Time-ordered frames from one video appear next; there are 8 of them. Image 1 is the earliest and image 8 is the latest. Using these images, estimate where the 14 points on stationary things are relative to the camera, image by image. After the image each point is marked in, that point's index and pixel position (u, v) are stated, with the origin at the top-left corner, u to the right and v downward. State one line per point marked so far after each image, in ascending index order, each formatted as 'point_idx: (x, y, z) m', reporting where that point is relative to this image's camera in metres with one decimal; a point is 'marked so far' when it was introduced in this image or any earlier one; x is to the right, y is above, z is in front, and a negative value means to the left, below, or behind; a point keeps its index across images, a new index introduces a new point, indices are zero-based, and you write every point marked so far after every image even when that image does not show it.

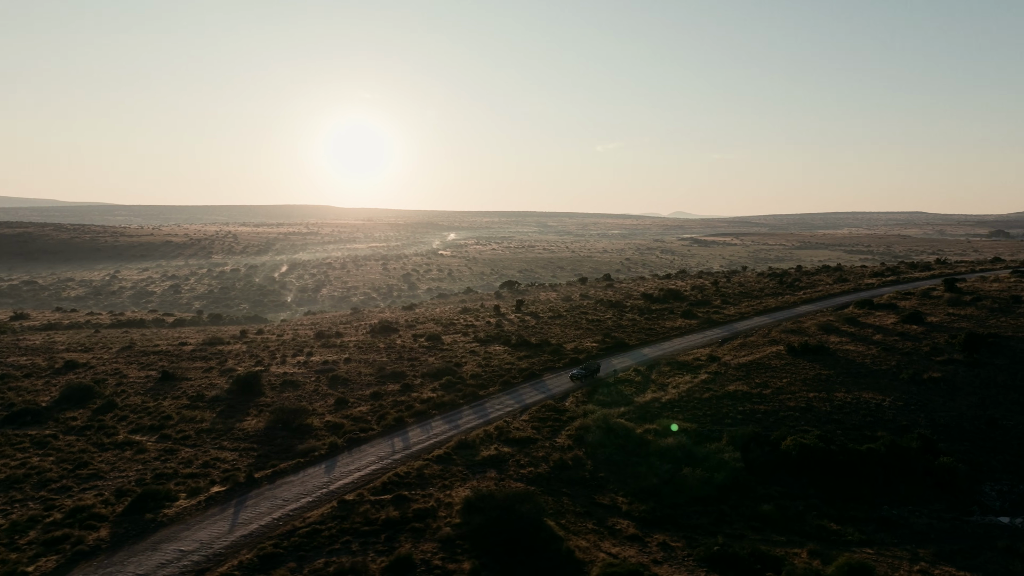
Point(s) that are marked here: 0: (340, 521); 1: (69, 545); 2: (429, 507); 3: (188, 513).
0: (-3.9, -5.4, +17.2) m
1: (-9.1, -5.3, +15.5) m
2: (-2.0, -5.3, +18.1) m
3: (-7.4, -5.2, +17.3) m
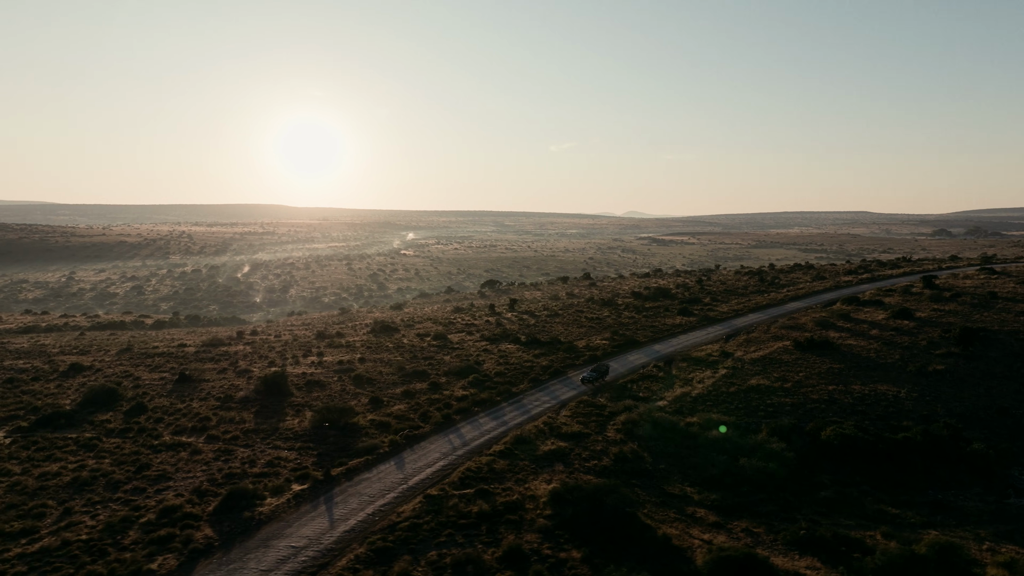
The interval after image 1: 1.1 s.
0: (-1.8, -5.4, +17.5) m
1: (-6.9, -5.3, +15.5) m
2: (+0.1, -5.3, +18.5) m
3: (-5.3, -5.2, +17.4) m
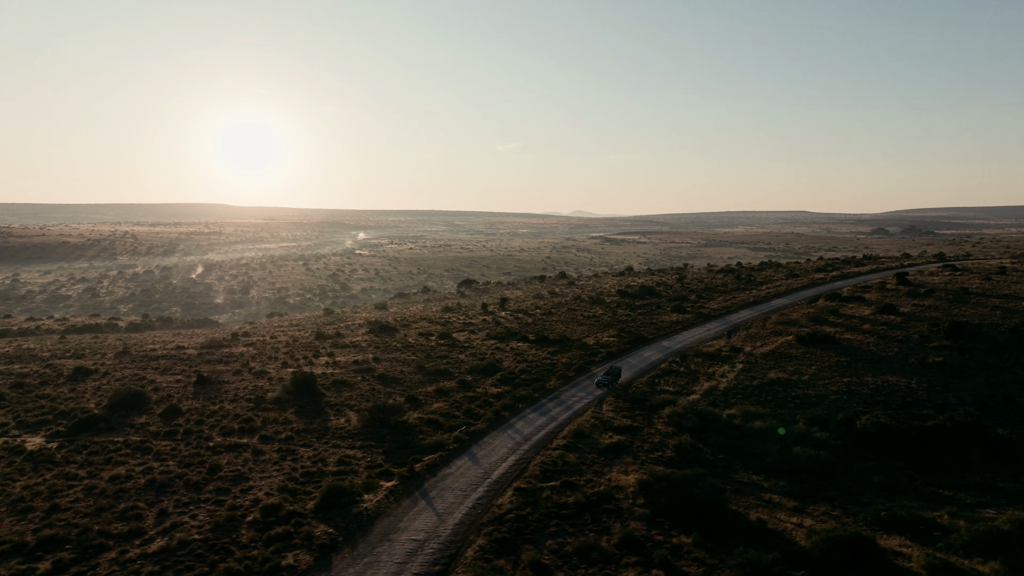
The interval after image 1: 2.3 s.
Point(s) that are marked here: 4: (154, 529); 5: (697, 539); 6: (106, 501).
0: (+0.6, -5.3, +18.0) m
1: (-4.4, -5.3, +15.7) m
2: (+2.3, -5.2, +19.2) m
3: (-2.9, -5.2, +17.7) m
4: (-8.1, -5.4, +16.9) m
5: (+4.0, -5.5, +16.1) m
6: (-10.2, -5.4, +18.9) m
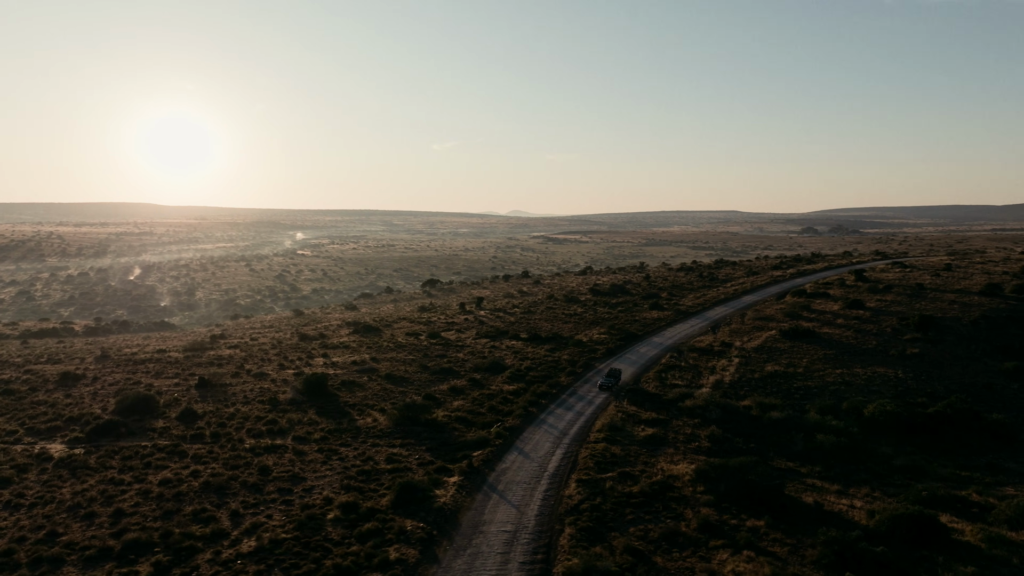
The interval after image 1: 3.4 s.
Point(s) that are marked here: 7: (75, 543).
0: (+2.3, -5.3, +18.7) m
1: (-2.5, -5.3, +15.9) m
2: (+4.0, -5.1, +19.9) m
3: (-1.1, -5.2, +18.0) m
4: (-6.2, -5.4, +16.9) m
5: (+5.9, -5.4, +17.0) m
6: (-8.5, -5.4, +18.6) m
7: (-9.5, -5.5, +16.2) m
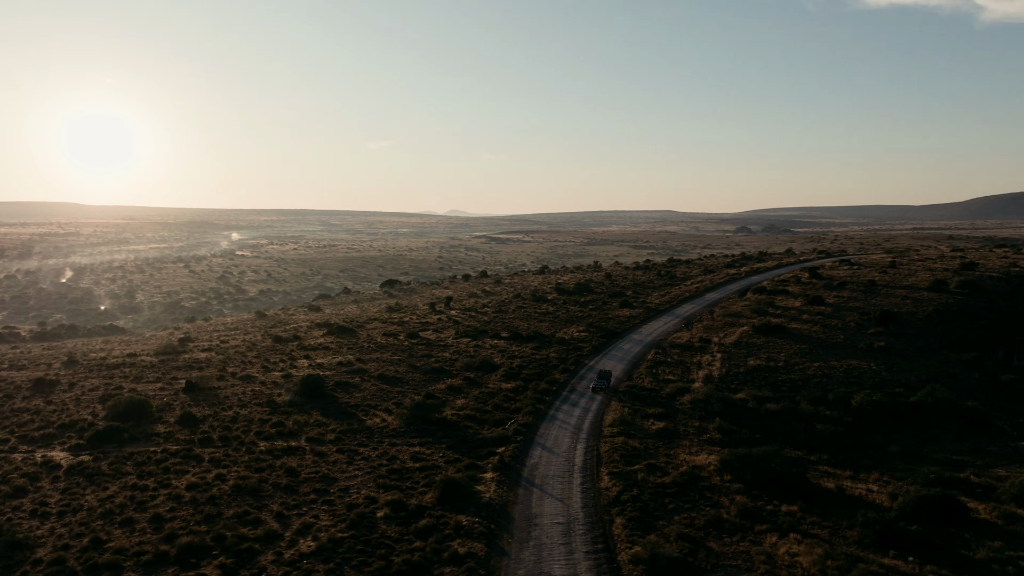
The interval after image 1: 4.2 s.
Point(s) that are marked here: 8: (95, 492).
0: (+3.3, -5.2, +19.3) m
1: (-1.2, -5.3, +16.2) m
2: (+4.9, -5.1, +20.6) m
3: (-0.1, -5.1, +18.4) m
4: (-5.1, -5.5, +16.8) m
5: (+7.0, -5.3, +17.9) m
6: (-7.5, -5.4, +18.4) m
7: (-8.2, -5.6, +15.9) m
8: (-11.2, -5.5, +20.0) m
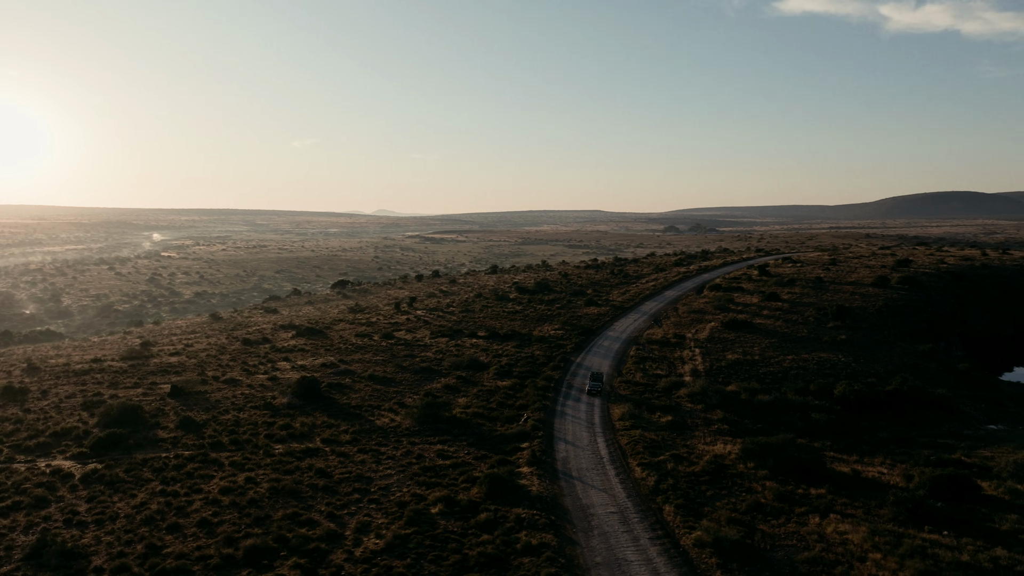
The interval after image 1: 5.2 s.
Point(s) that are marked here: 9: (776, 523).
0: (+4.4, -5.1, +20.1) m
1: (+0.1, -5.2, +16.5) m
2: (+5.8, -5.0, +21.6) m
3: (+1.1, -5.1, +18.8) m
4: (-3.8, -5.5, +16.9) m
5: (+8.1, -5.2, +19.1) m
6: (-6.3, -5.5, +18.2) m
7: (-6.8, -5.6, +15.7) m
8: (-10.2, -5.6, +19.5) m
9: (+6.0, -5.3, +16.9) m
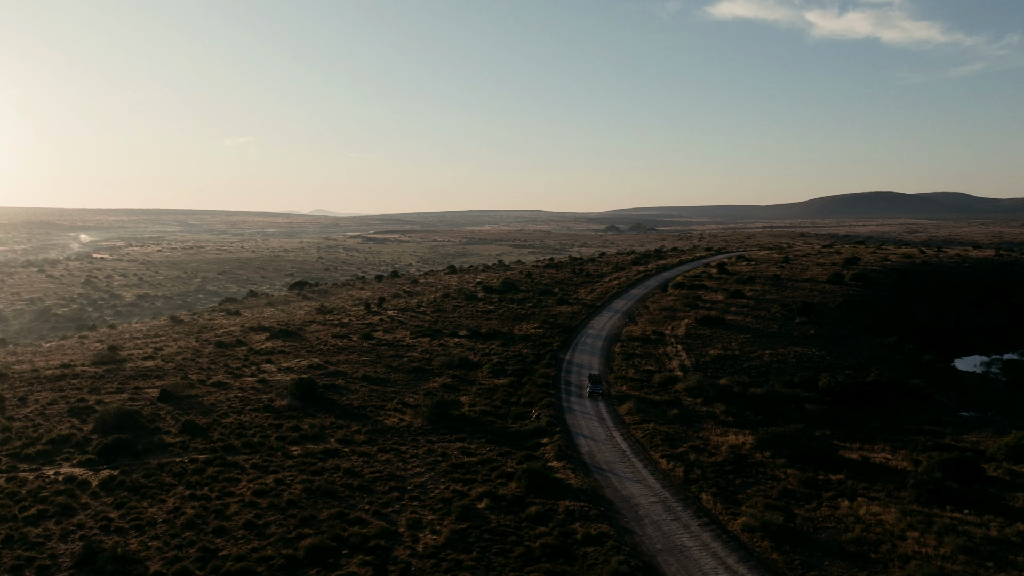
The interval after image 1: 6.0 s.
0: (+5.2, -5.1, +20.8) m
1: (+1.3, -5.2, +17.0) m
2: (+6.6, -4.9, +22.4) m
3: (+2.0, -5.0, +19.4) m
4: (-2.6, -5.4, +17.0) m
5: (+9.1, -5.1, +20.1) m
6: (-5.2, -5.5, +18.2) m
7: (-5.6, -5.6, +15.6) m
8: (-9.2, -5.6, +19.1) m
9: (+7.1, -5.3, +17.8) m
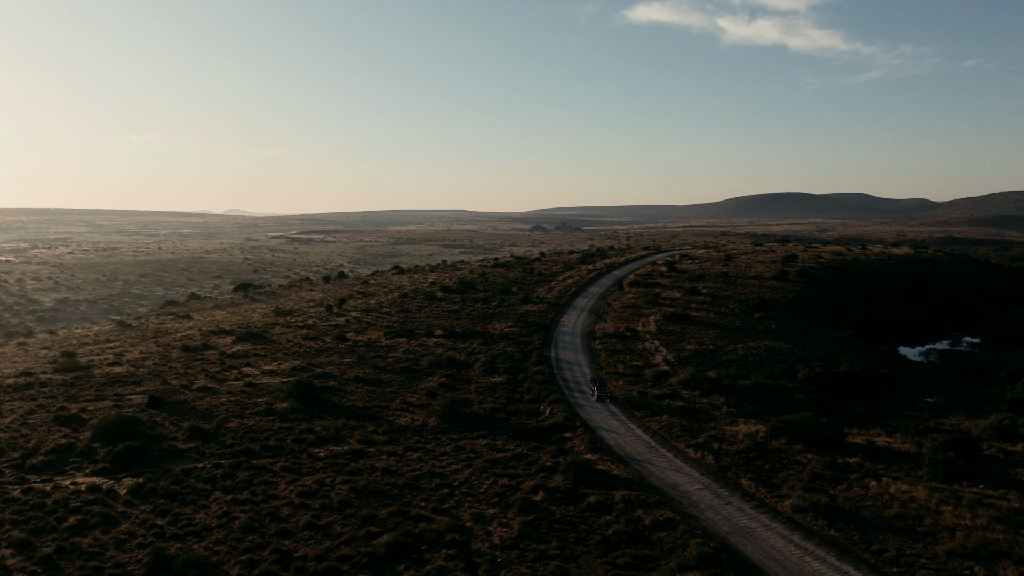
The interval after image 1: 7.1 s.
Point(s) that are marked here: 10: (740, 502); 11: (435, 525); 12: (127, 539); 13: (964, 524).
0: (+6.3, -5.0, +21.9) m
1: (+2.7, -5.1, +17.7) m
2: (+7.5, -4.8, +23.6) m
3: (+3.3, -5.0, +20.1) m
4: (-1.1, -5.4, +17.3) m
5: (+10.2, -4.9, +21.5) m
6: (-3.9, -5.5, +18.2) m
7: (-4.0, -5.6, +15.6) m
8: (-7.9, -5.6, +18.8) m
9: (+8.5, -5.1, +19.0) m
10: (+5.4, -5.2, +17.9) m
11: (-1.8, -5.4, +17.0) m
12: (-8.9, -5.8, +17.0) m
13: (+9.9, -5.1, +16.2) m
